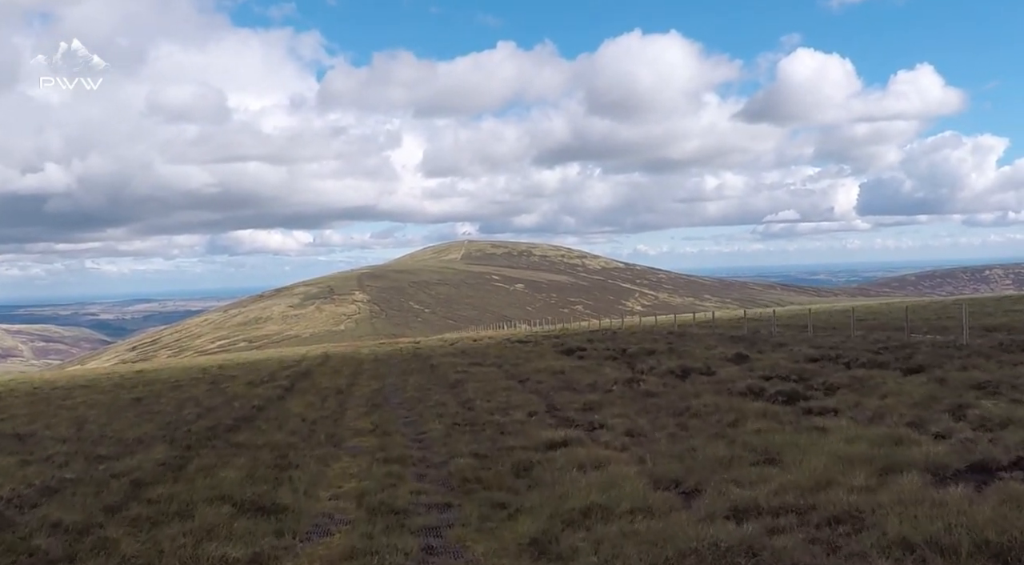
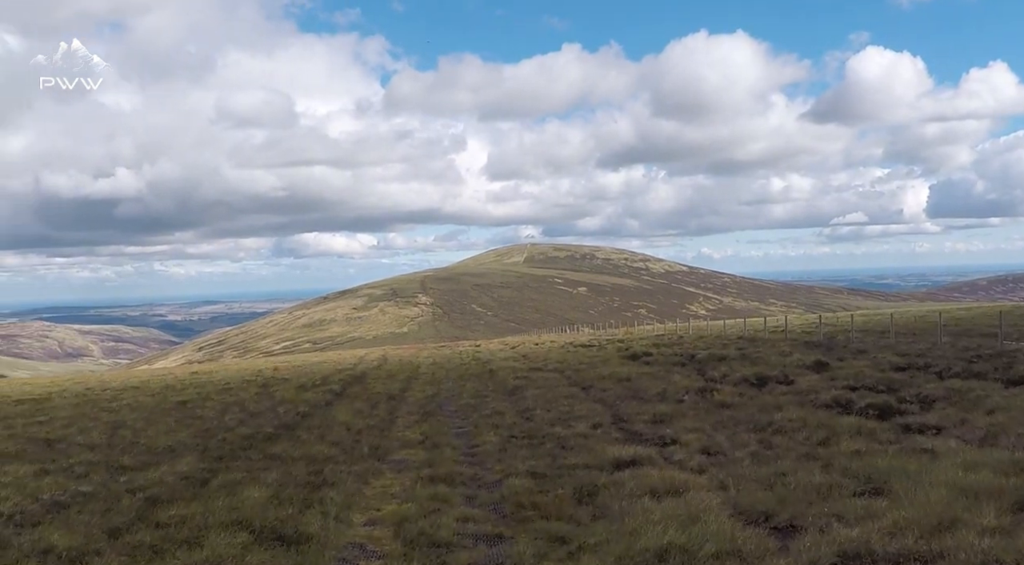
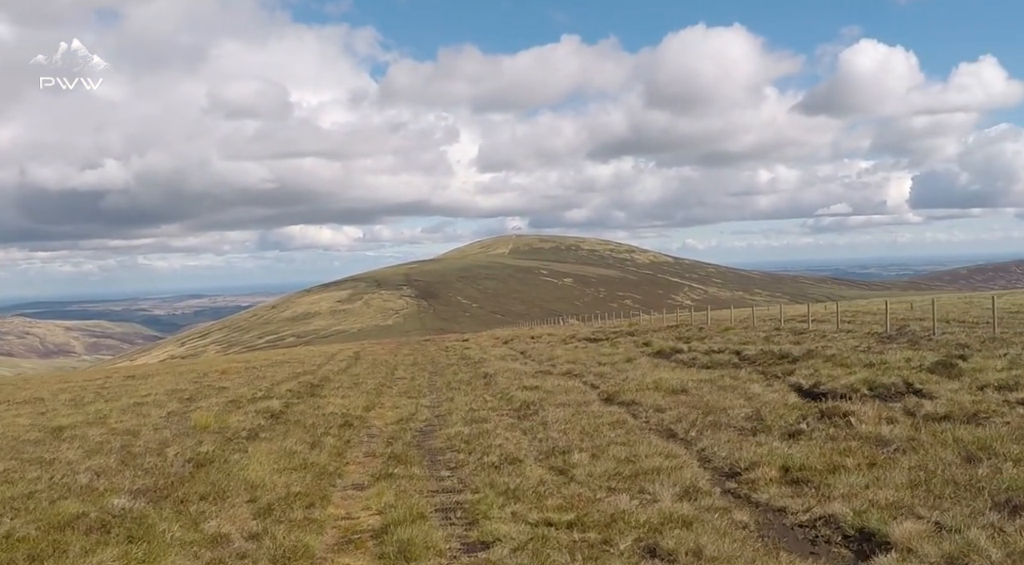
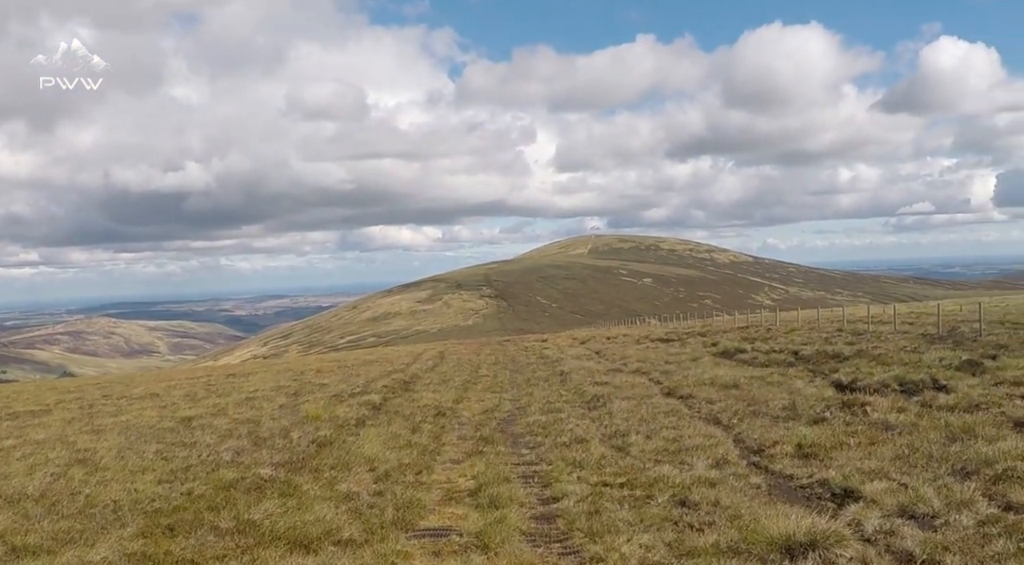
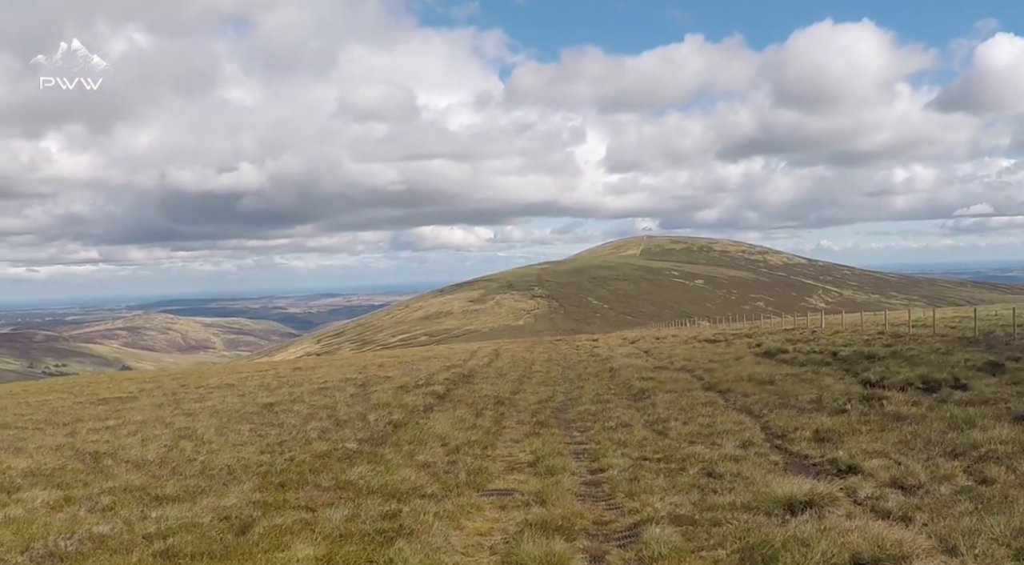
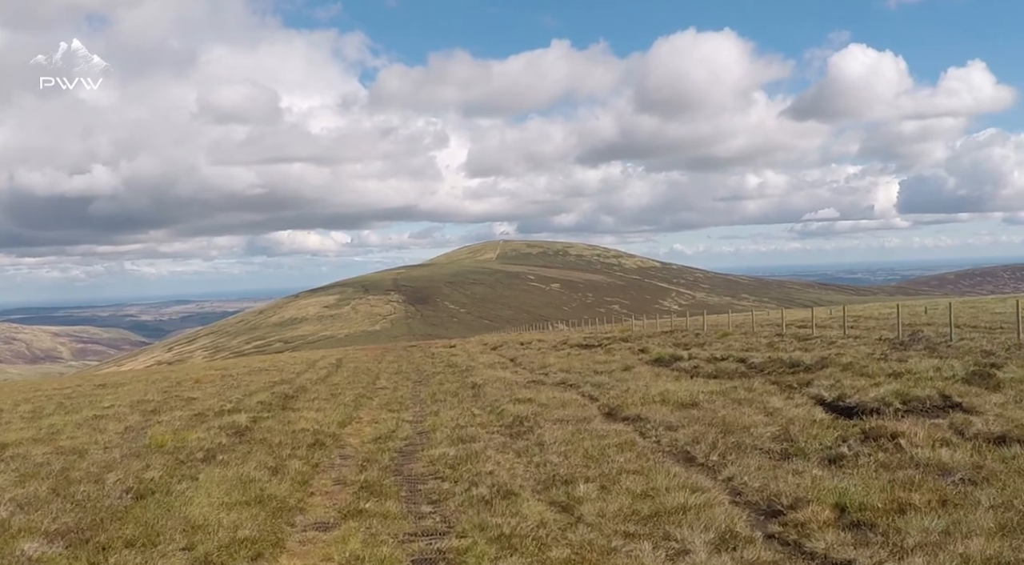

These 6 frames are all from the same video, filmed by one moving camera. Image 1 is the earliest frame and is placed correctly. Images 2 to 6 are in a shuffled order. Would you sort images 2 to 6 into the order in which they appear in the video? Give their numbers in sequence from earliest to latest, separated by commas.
2, 5, 4, 3, 6
